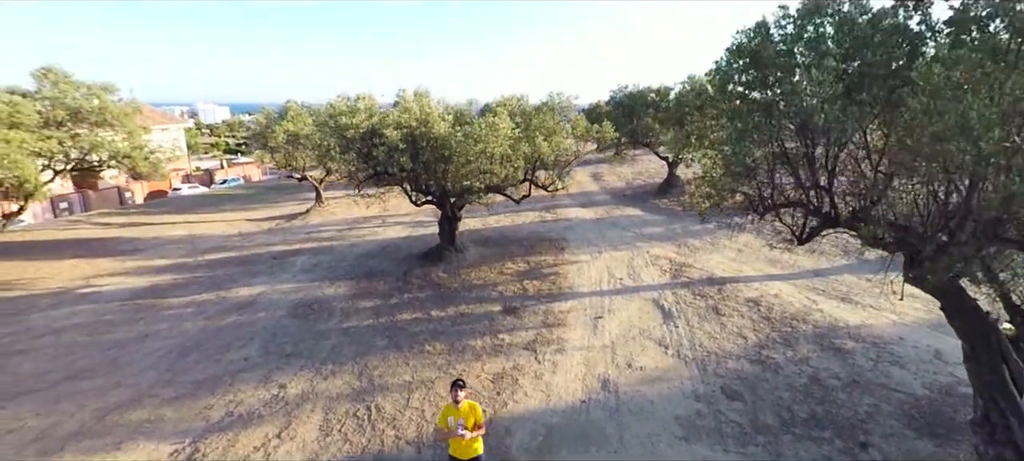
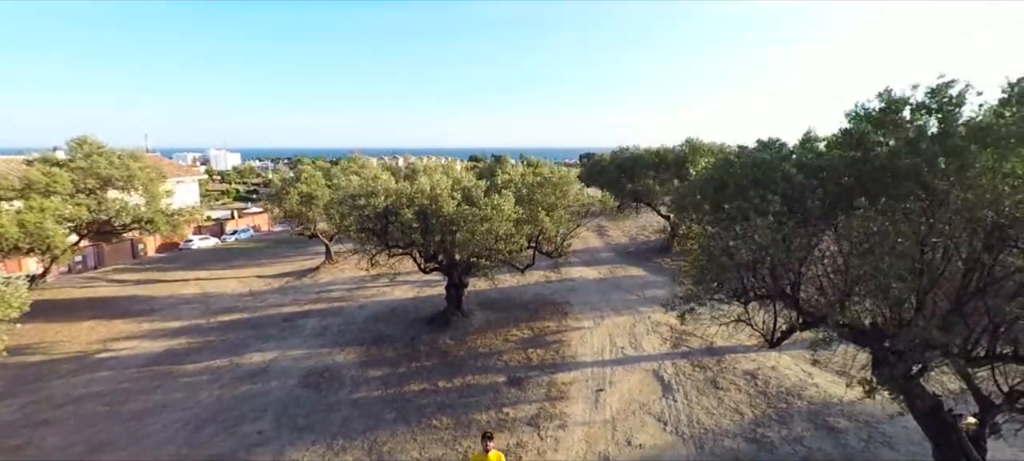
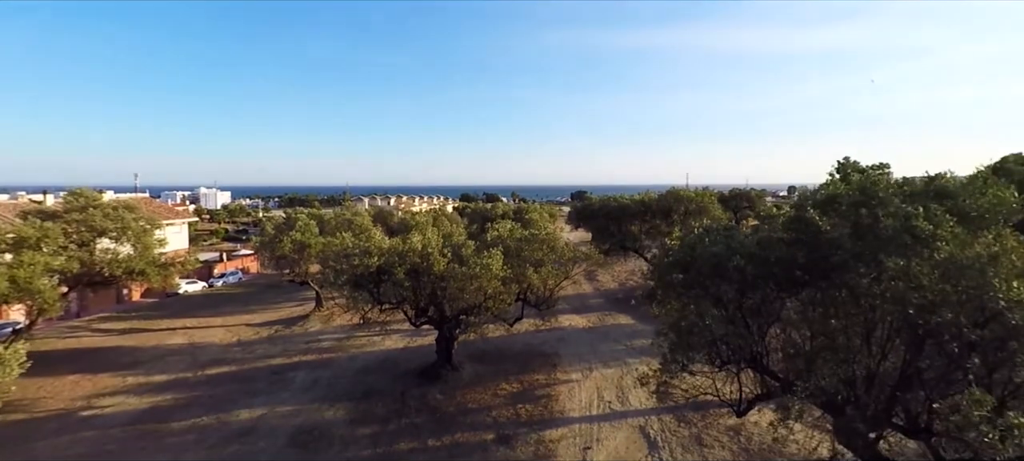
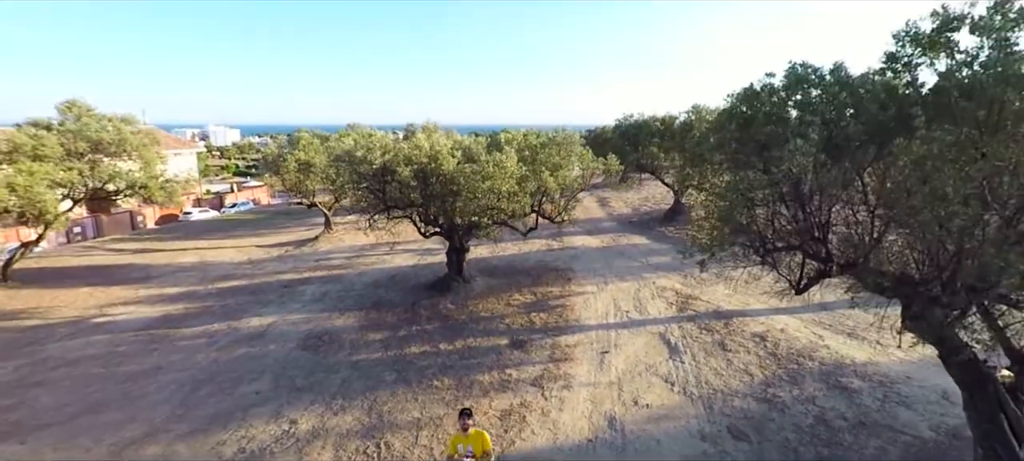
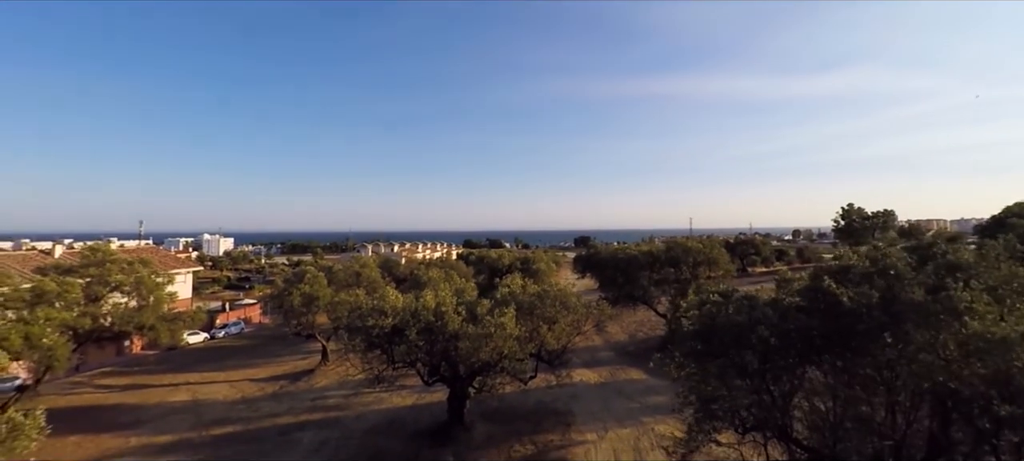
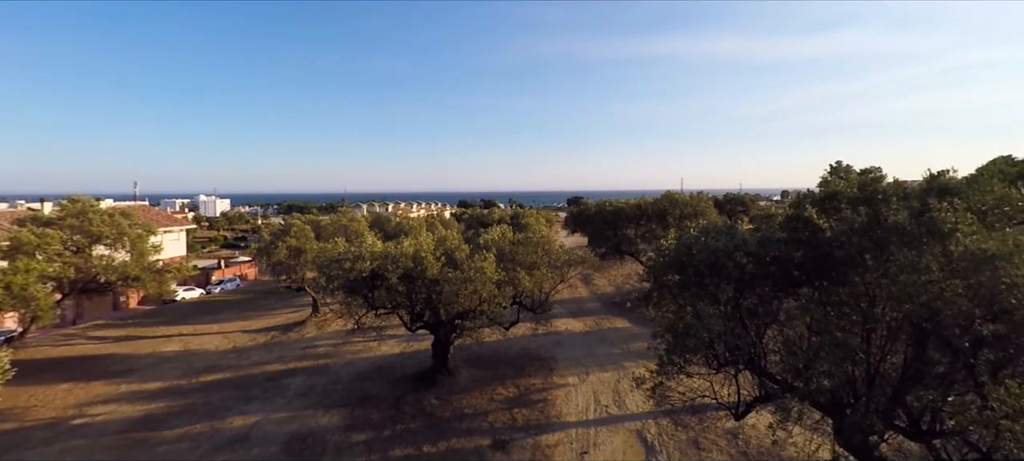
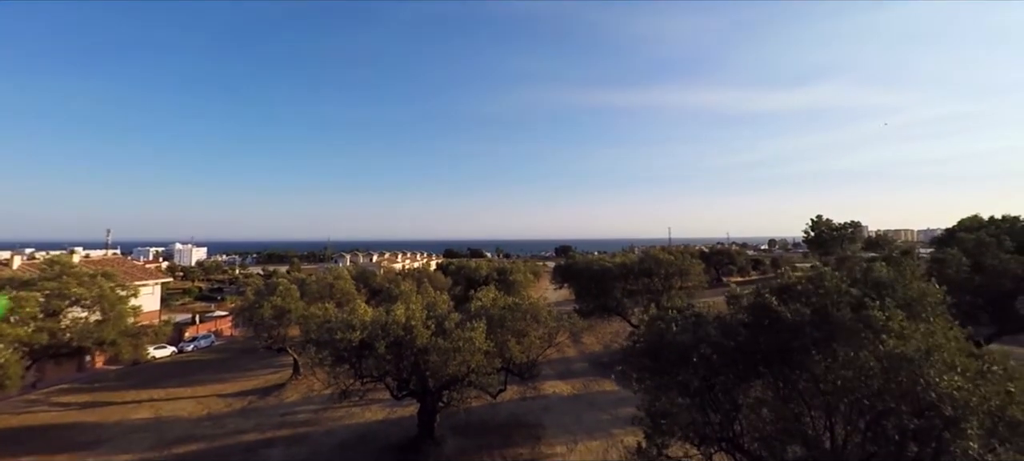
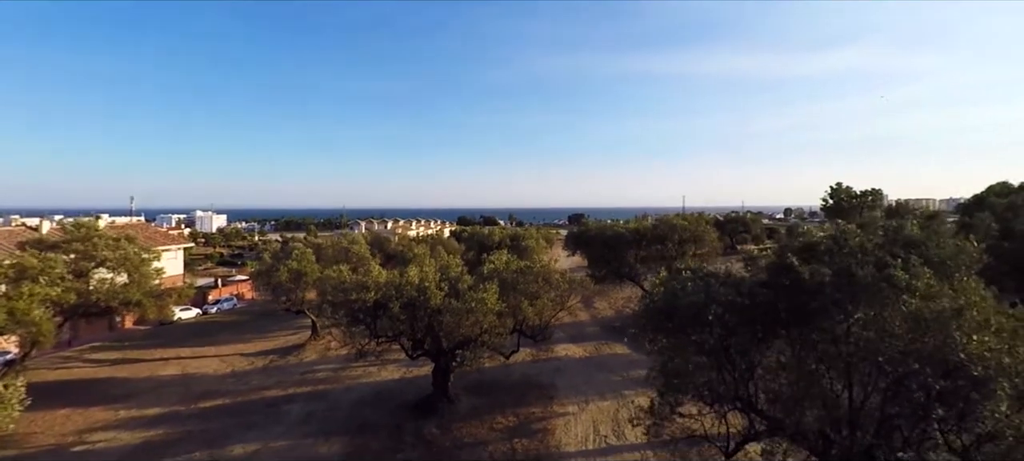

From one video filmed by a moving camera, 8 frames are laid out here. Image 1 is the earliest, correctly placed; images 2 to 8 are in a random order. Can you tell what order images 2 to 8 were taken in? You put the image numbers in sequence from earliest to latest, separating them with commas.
4, 2, 3, 8, 7, 5, 6
